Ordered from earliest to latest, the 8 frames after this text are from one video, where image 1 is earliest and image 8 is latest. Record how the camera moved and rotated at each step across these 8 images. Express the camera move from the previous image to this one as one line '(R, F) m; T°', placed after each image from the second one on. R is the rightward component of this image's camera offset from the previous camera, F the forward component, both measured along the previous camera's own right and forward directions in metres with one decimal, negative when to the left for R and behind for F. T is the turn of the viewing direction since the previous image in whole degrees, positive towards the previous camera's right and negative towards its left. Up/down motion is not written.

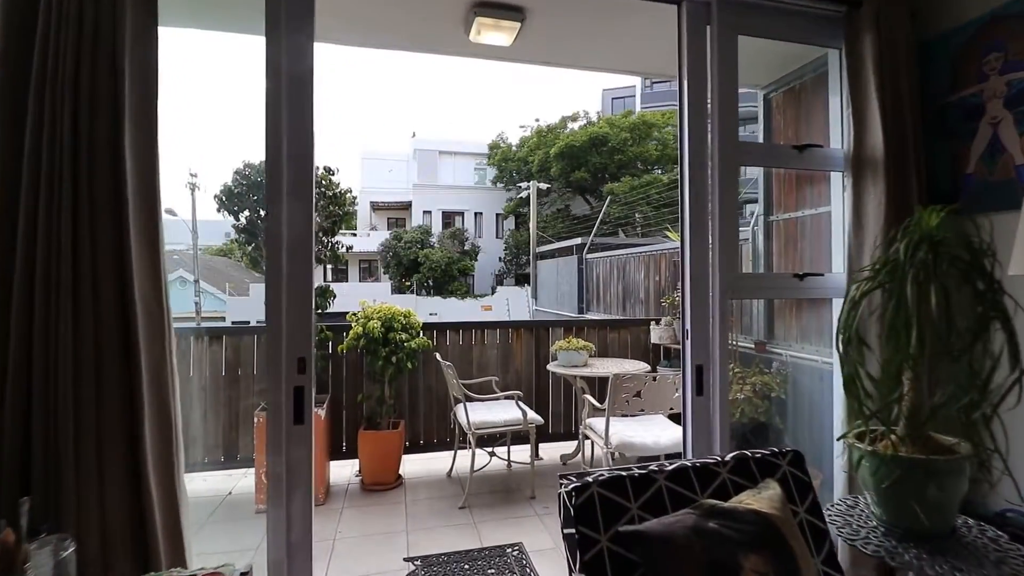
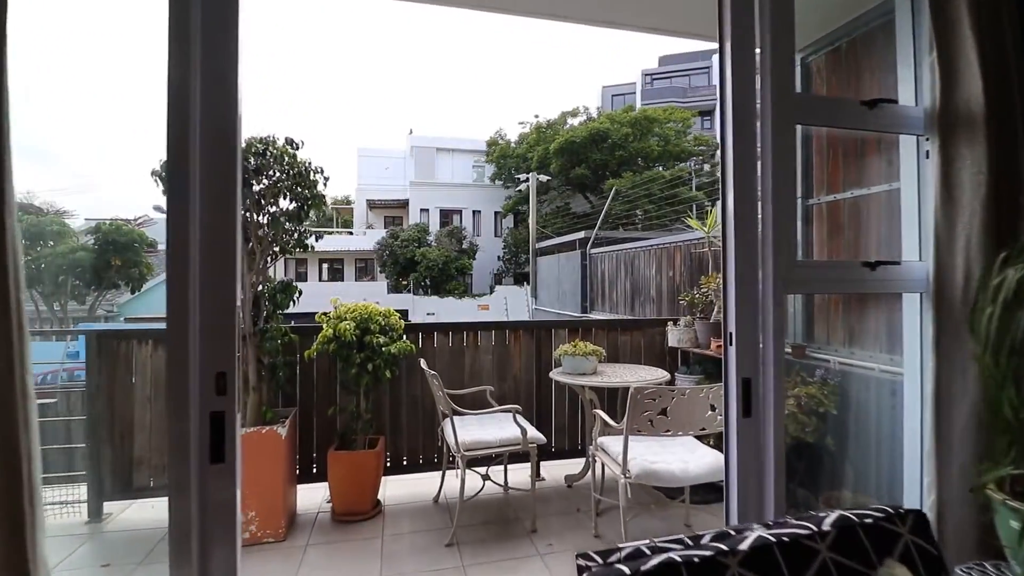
(0.0, +0.5) m; 0°
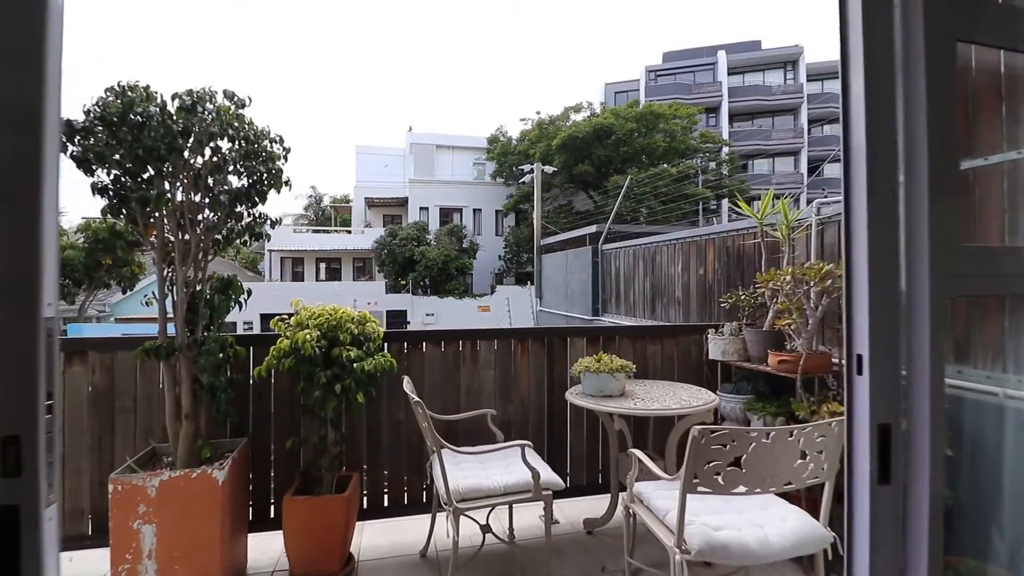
(0.0, +0.6) m; 0°
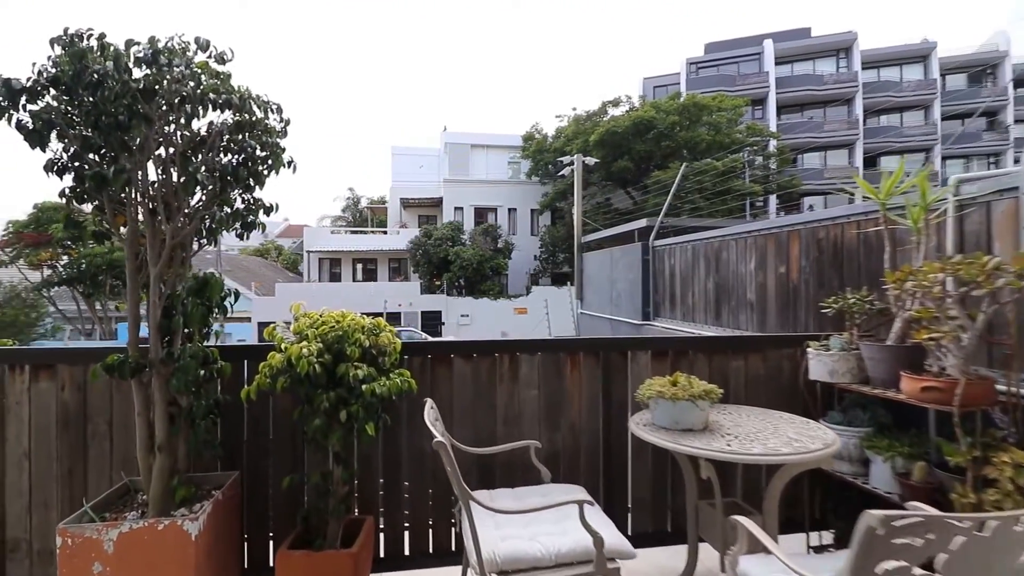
(-0.1, +0.5) m; -4°
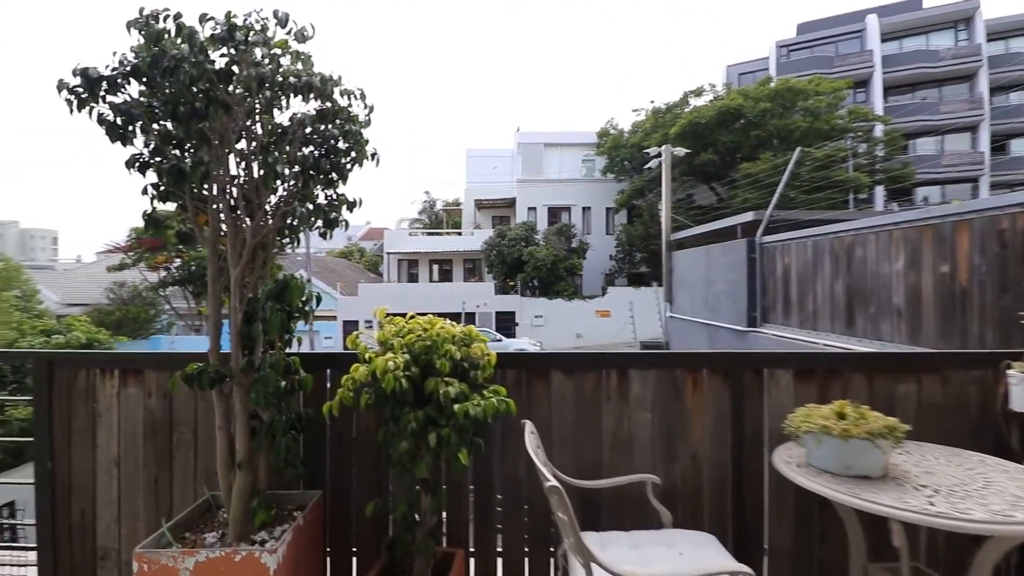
(-0.1, +0.3) m; -8°
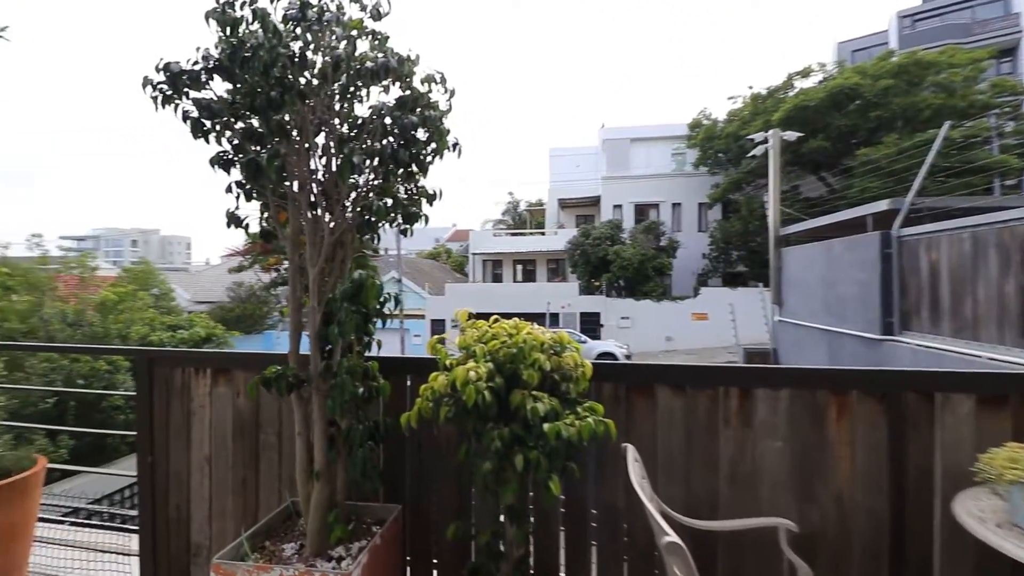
(0.0, +0.2) m; -10°
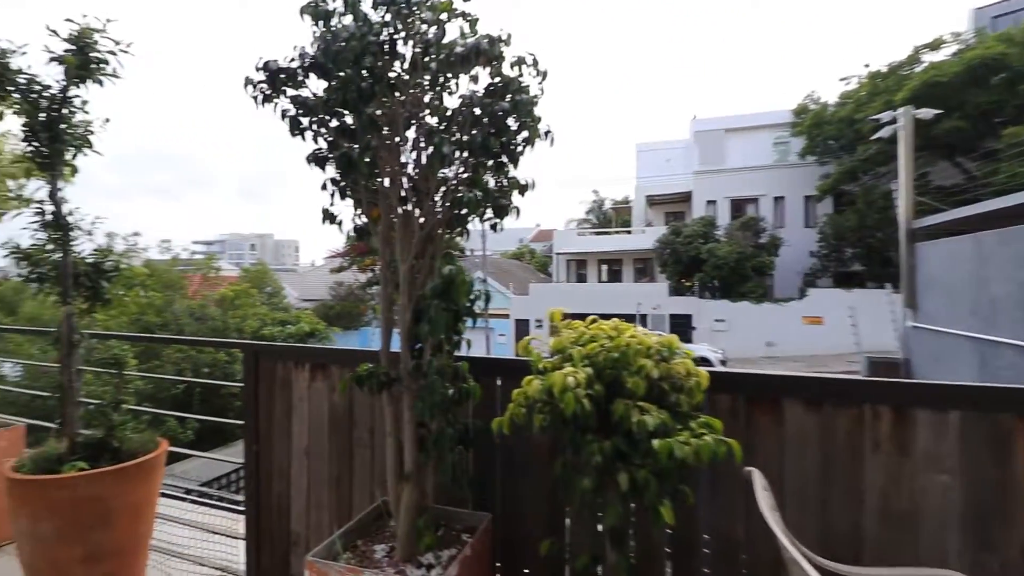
(0.0, +0.1) m; -10°
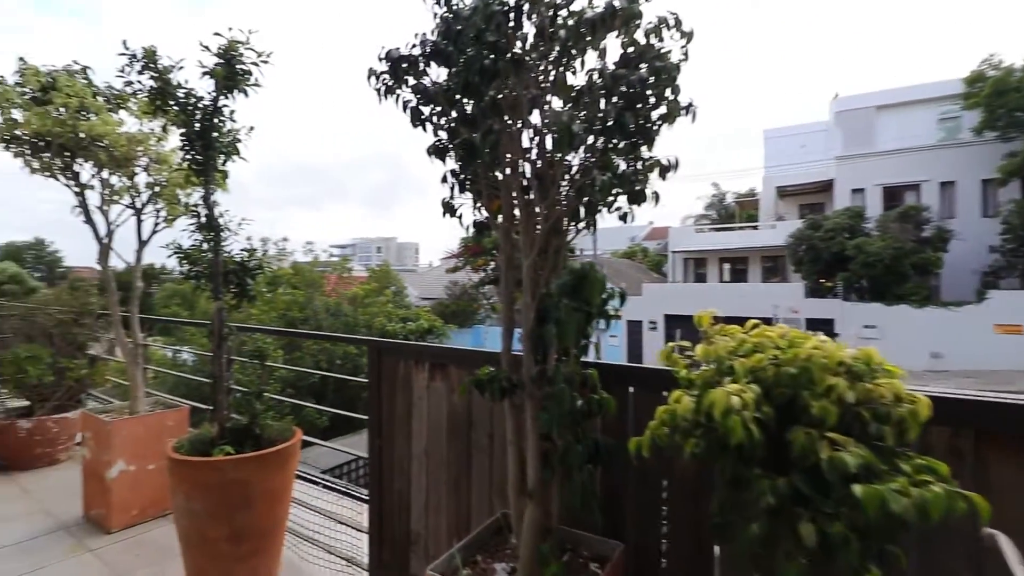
(-0.1, +0.2) m; -13°
